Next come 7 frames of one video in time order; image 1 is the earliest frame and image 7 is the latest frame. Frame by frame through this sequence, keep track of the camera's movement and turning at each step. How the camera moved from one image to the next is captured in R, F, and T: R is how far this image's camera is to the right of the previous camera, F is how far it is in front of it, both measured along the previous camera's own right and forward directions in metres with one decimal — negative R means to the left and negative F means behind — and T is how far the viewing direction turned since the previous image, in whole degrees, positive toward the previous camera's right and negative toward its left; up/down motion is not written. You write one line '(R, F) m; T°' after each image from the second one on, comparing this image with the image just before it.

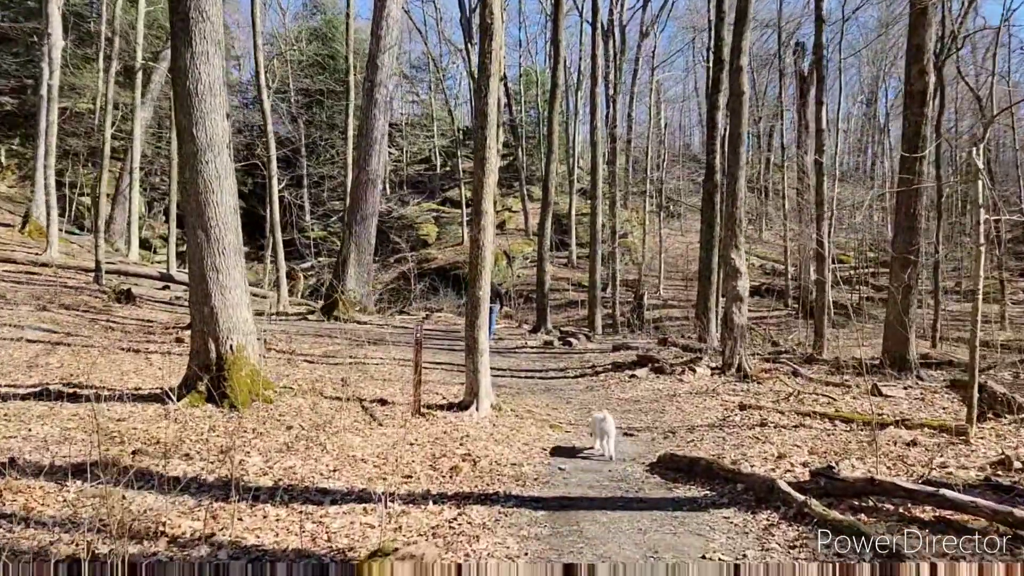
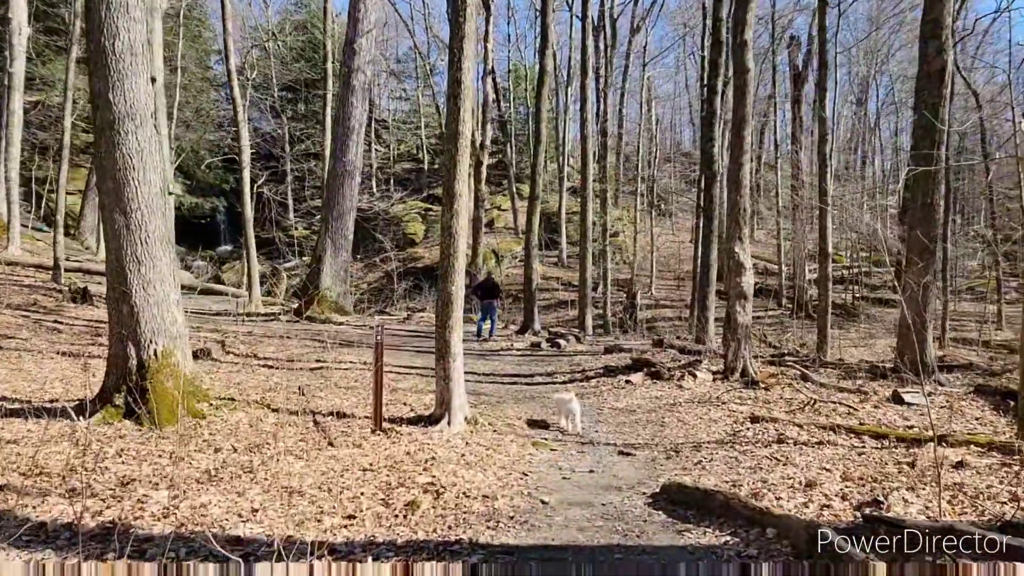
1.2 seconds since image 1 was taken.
(+0.1, +1.0) m; +1°
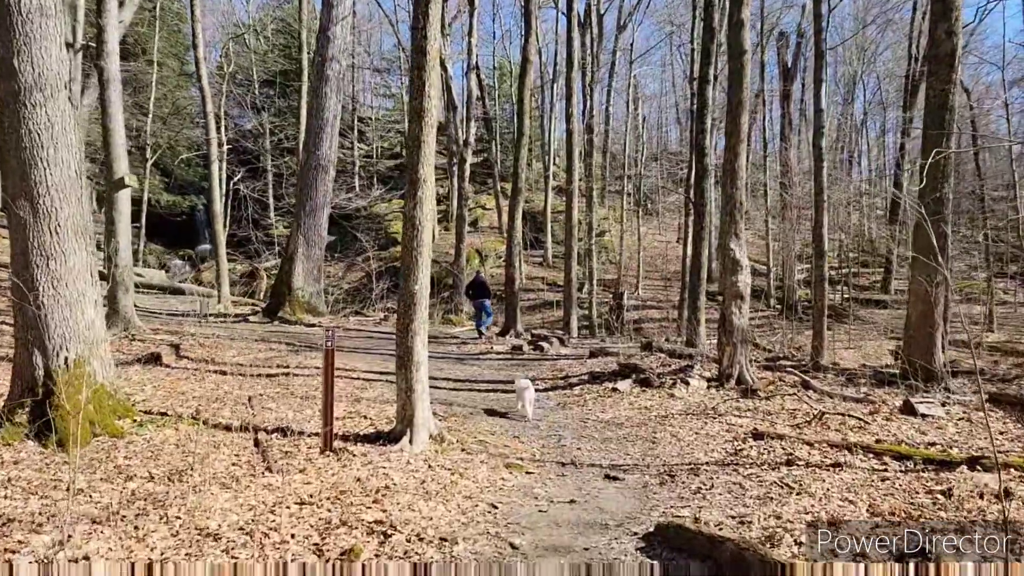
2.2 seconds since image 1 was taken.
(+0.1, +0.8) m; +1°
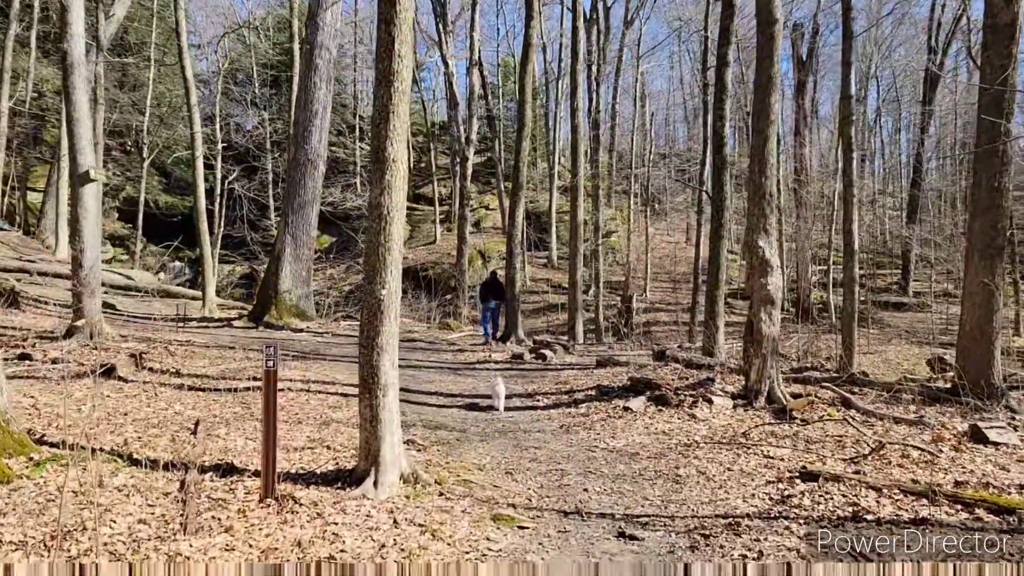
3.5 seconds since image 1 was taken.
(+0.1, +1.1) m; 0°
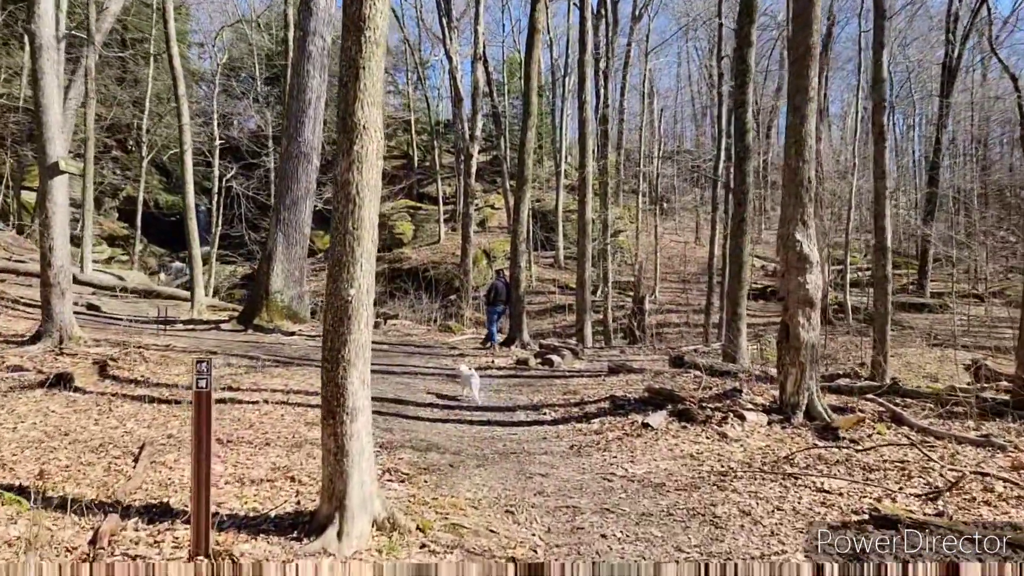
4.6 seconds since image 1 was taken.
(0.0, +0.9) m; 0°
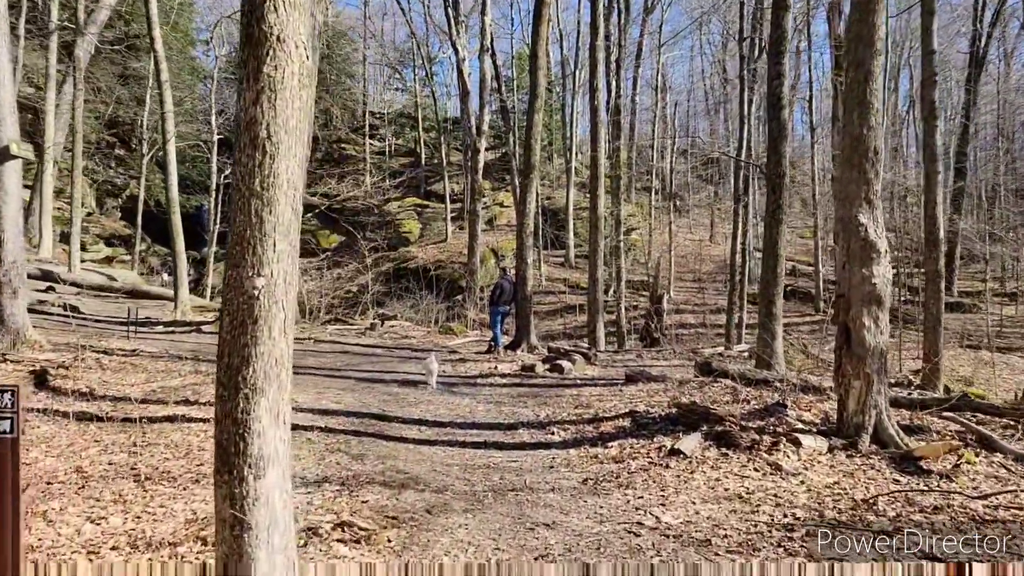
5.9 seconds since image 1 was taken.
(+0.1, +1.2) m; -1°
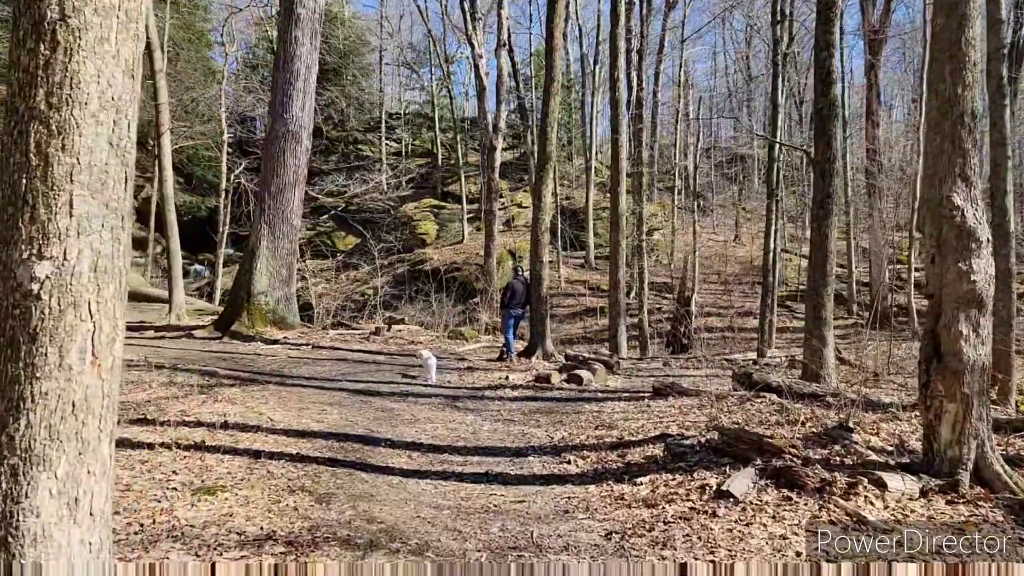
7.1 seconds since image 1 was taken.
(+0.1, +1.0) m; -1°
